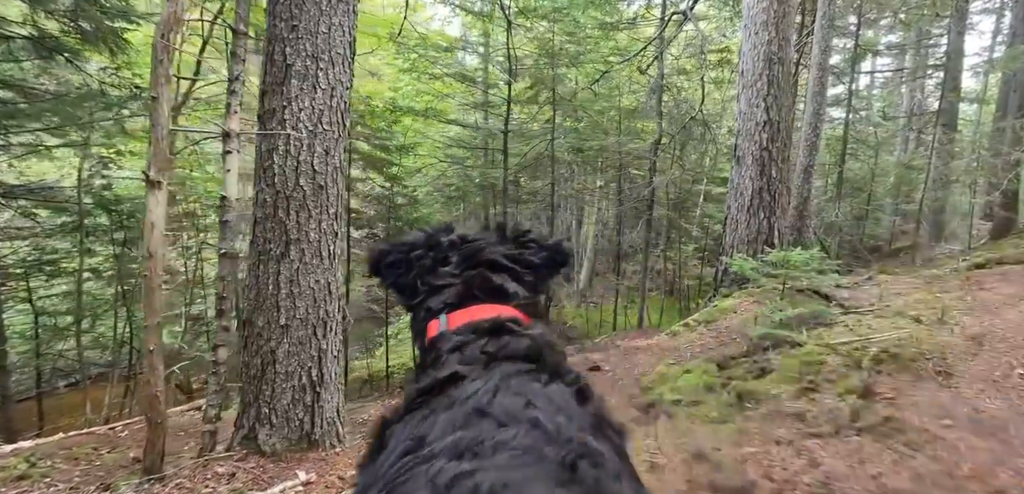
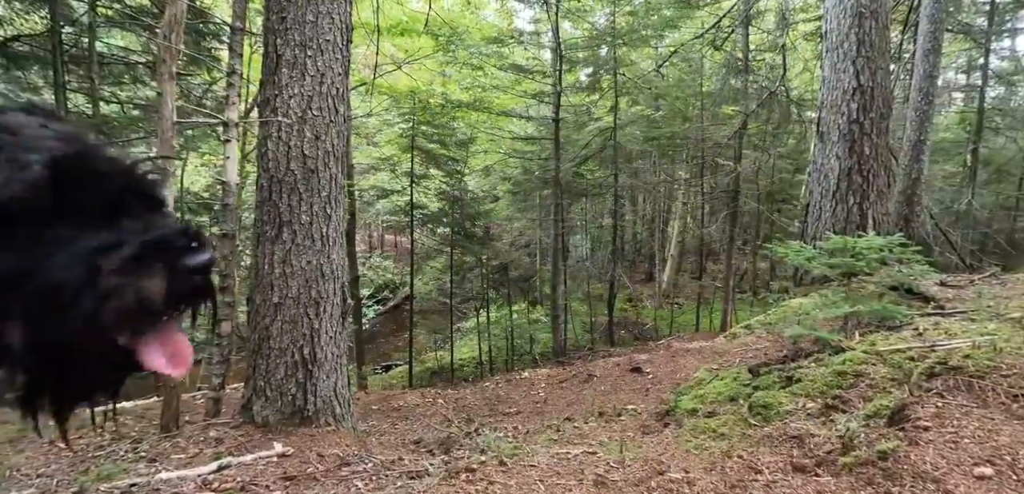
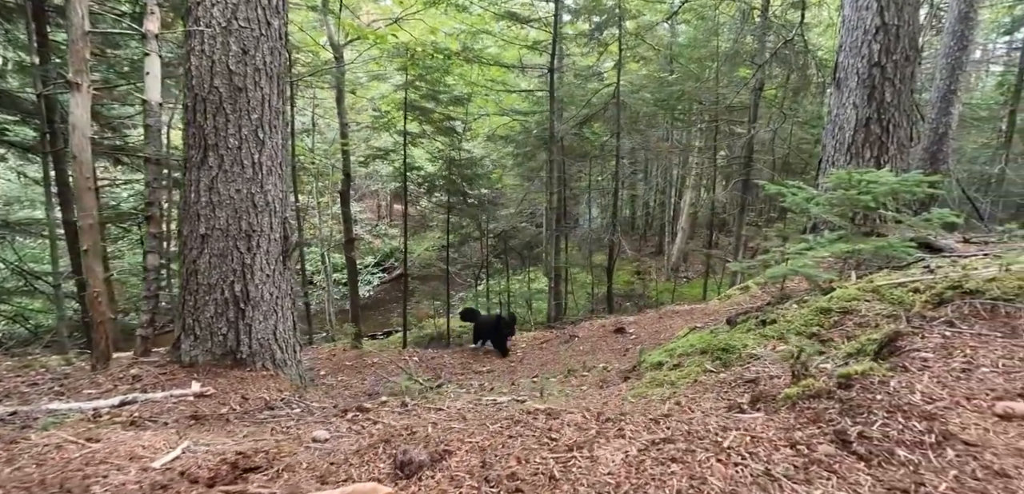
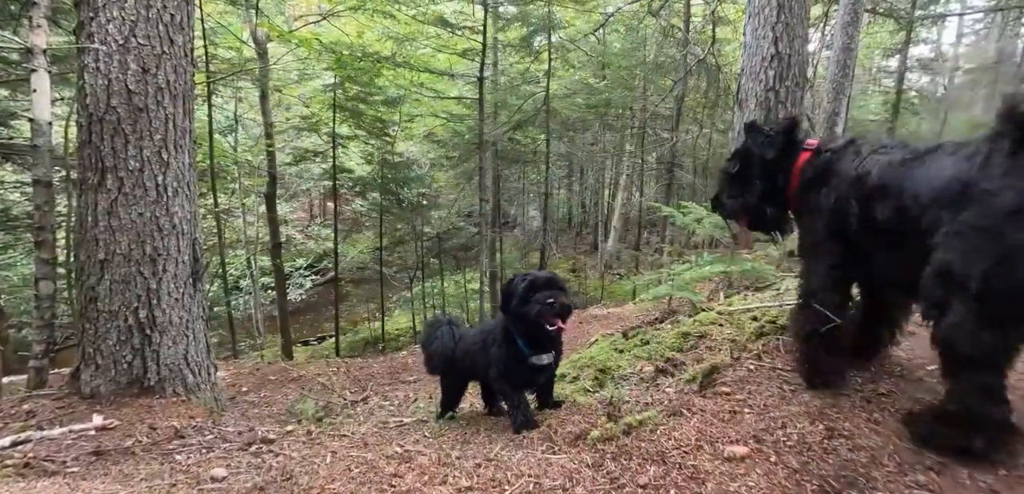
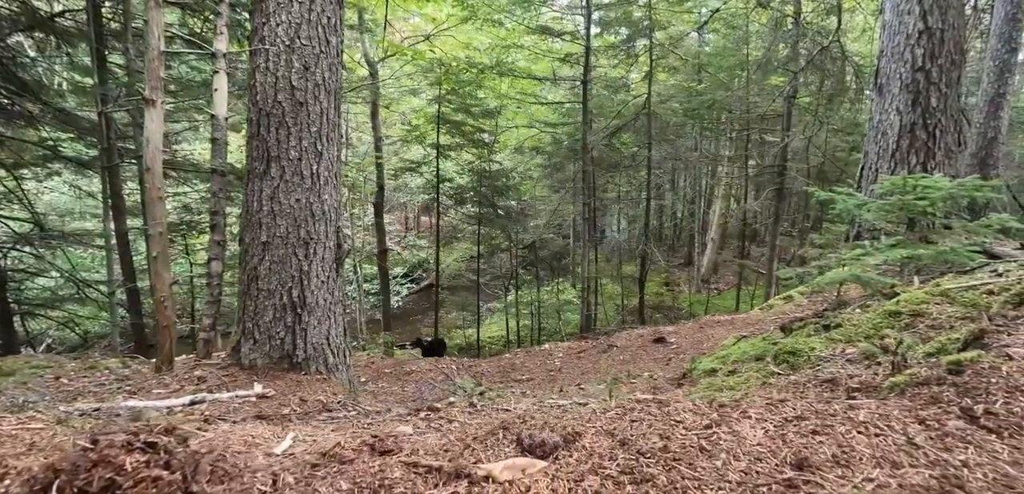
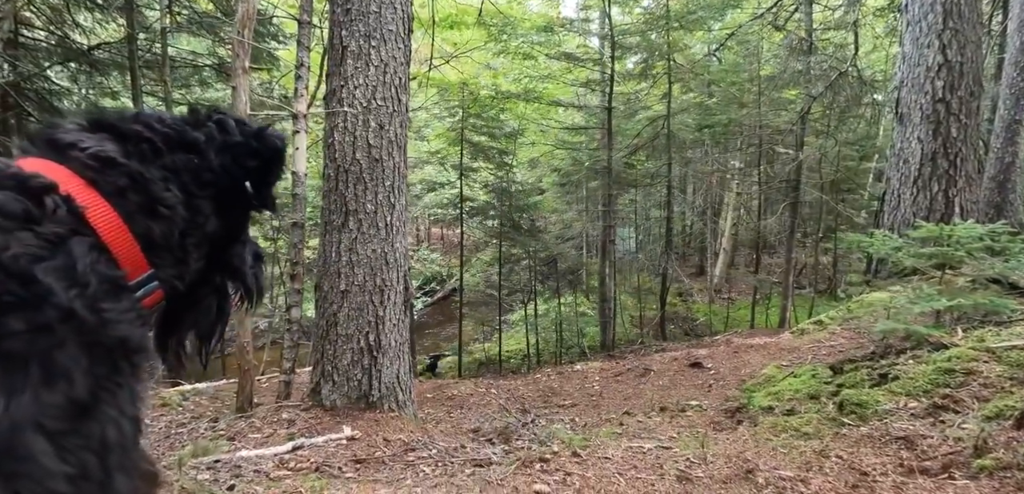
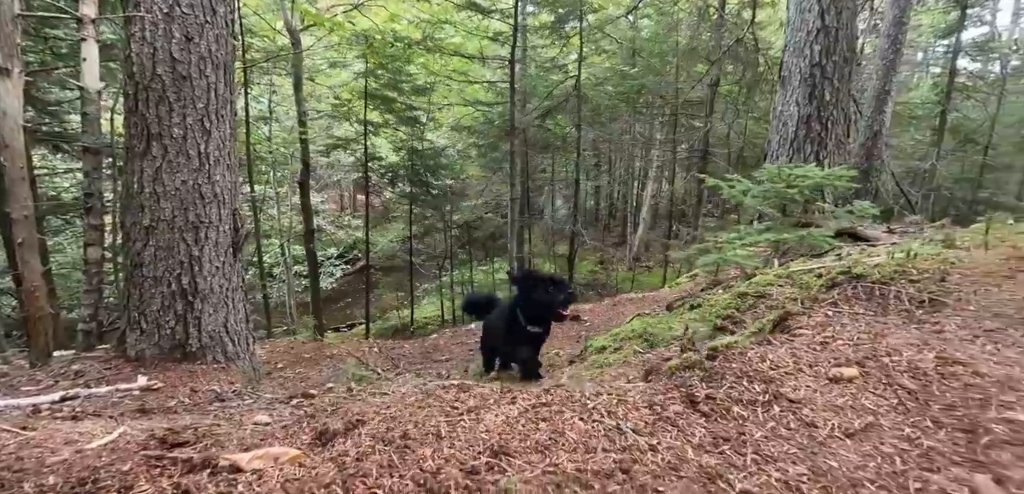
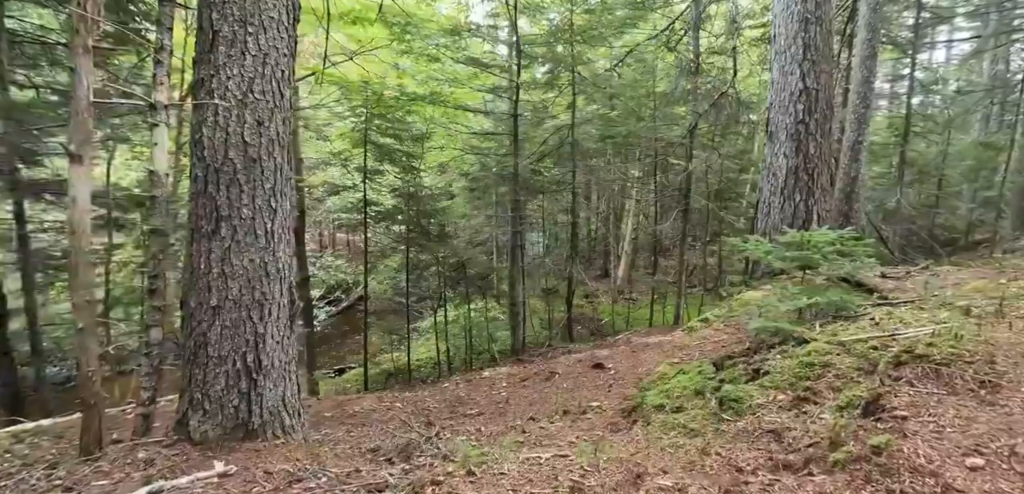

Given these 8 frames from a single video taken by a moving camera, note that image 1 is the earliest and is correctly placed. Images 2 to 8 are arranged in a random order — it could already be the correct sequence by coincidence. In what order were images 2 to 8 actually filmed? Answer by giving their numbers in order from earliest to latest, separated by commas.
8, 2, 6, 5, 3, 7, 4
